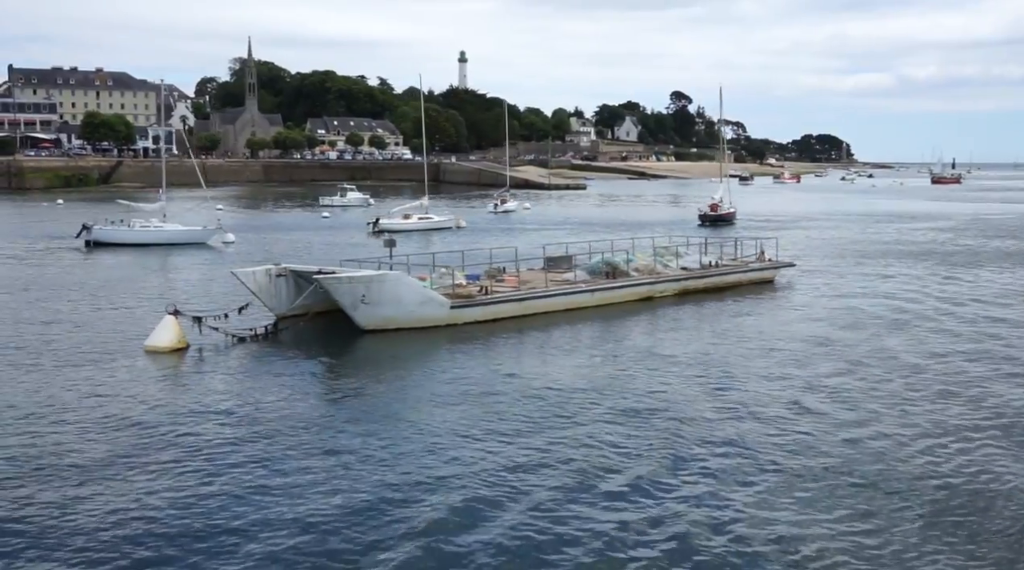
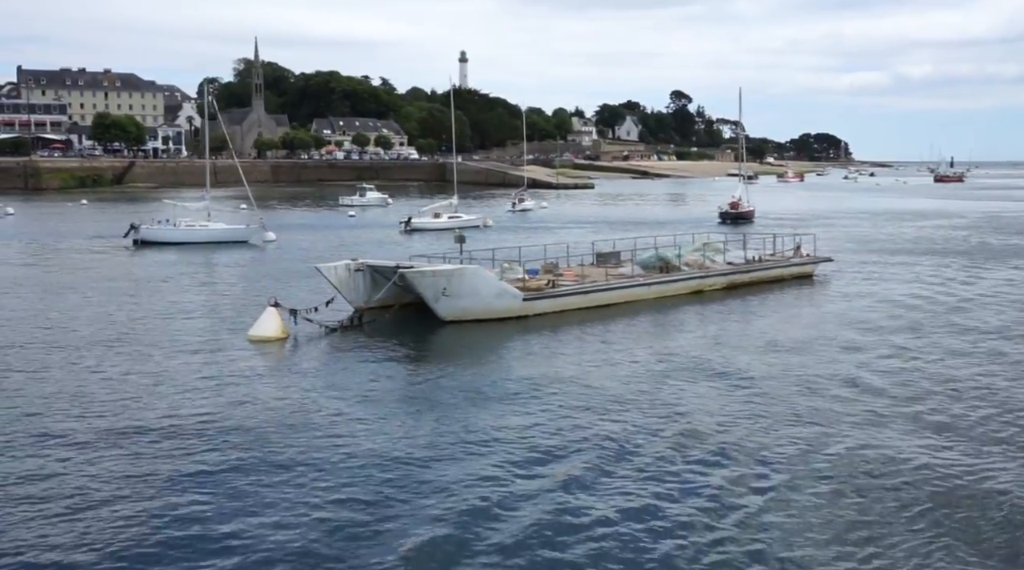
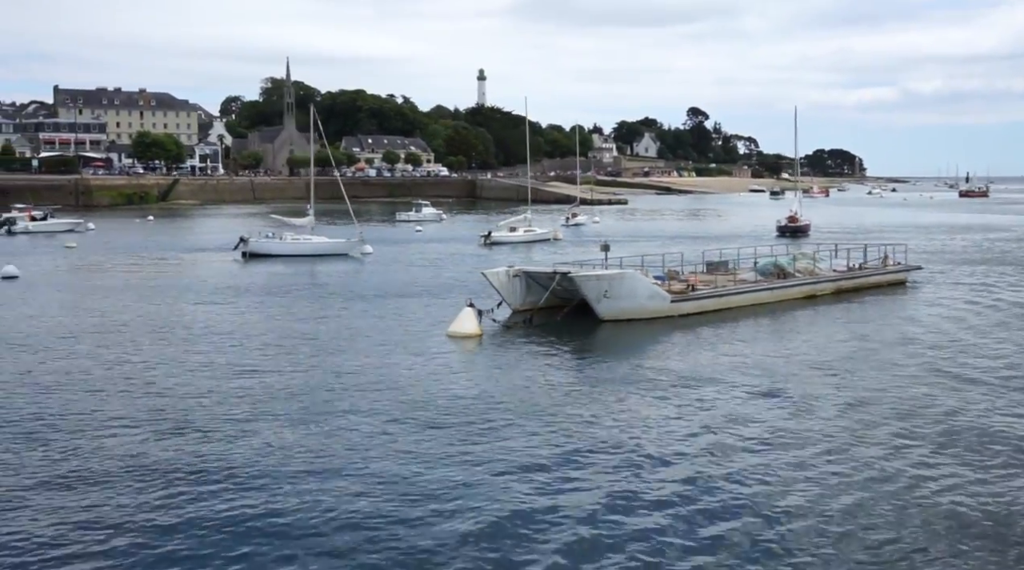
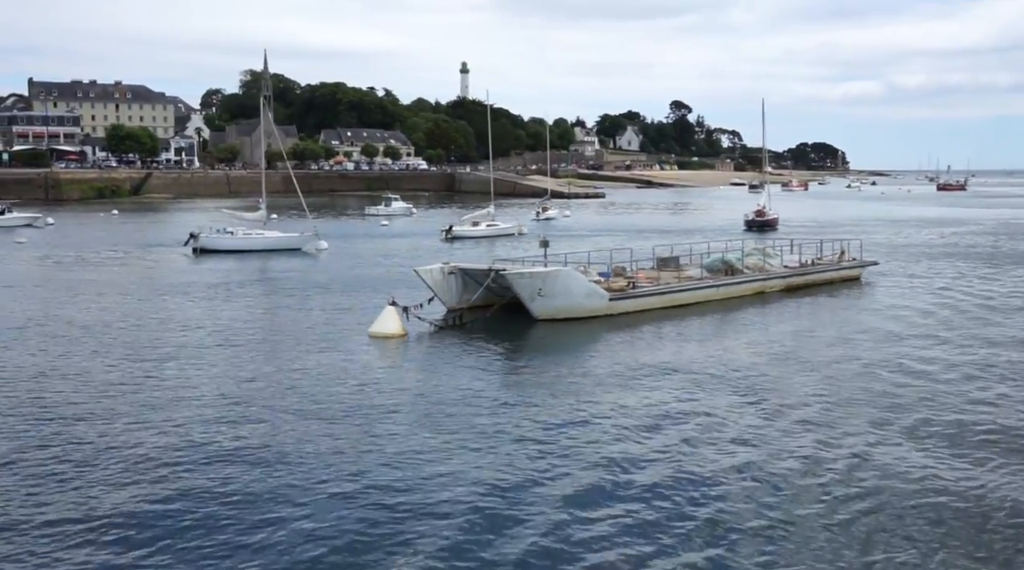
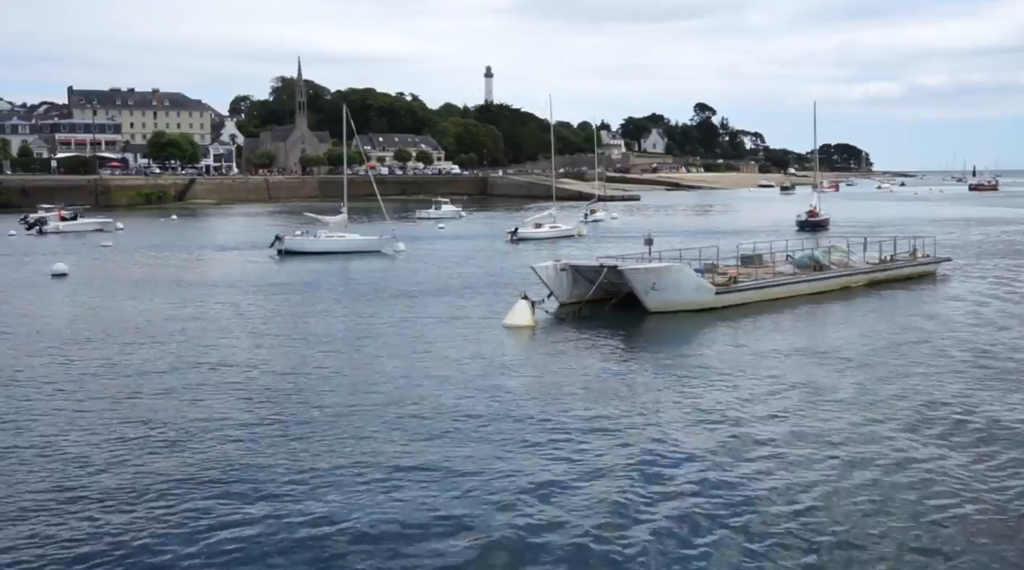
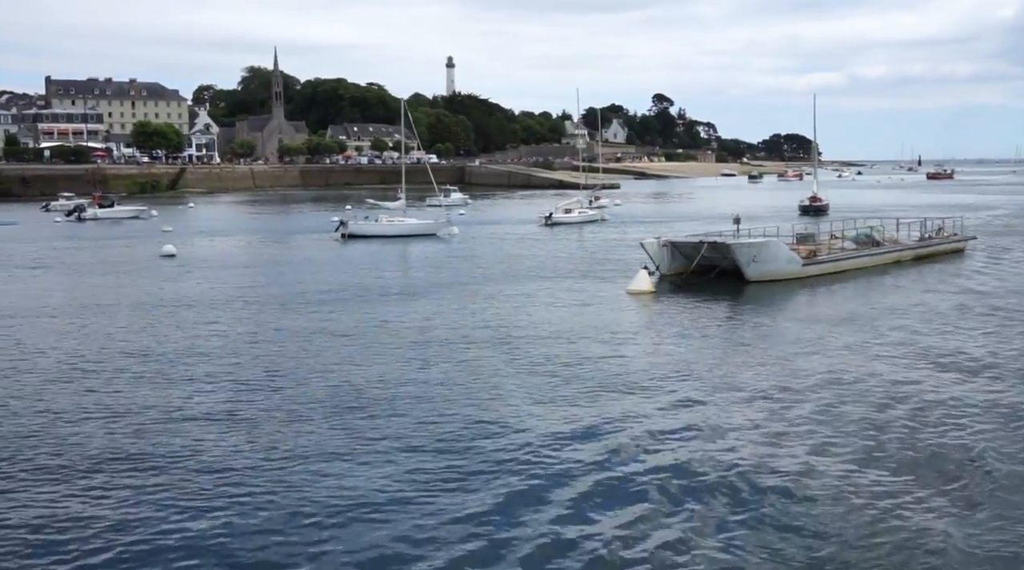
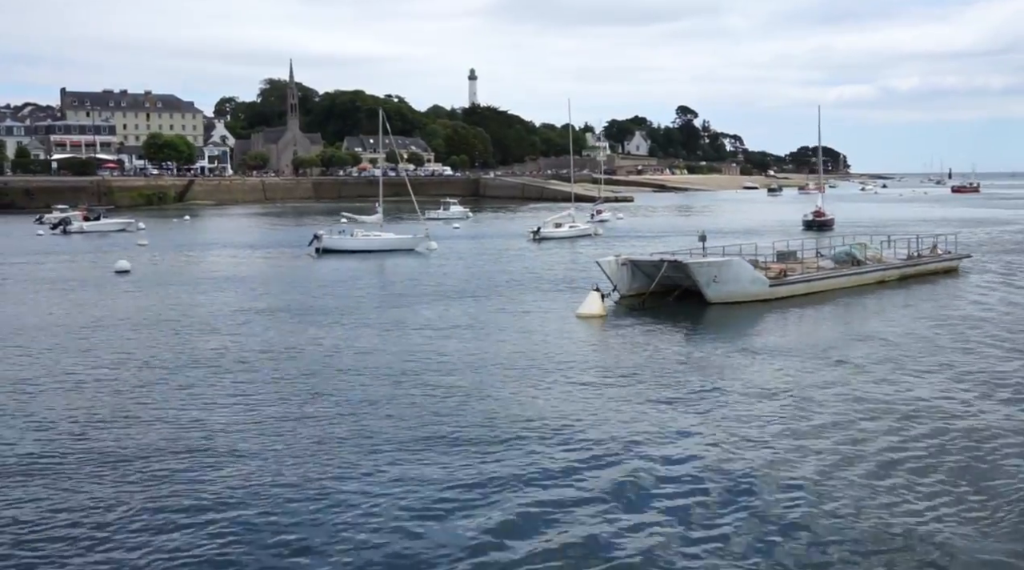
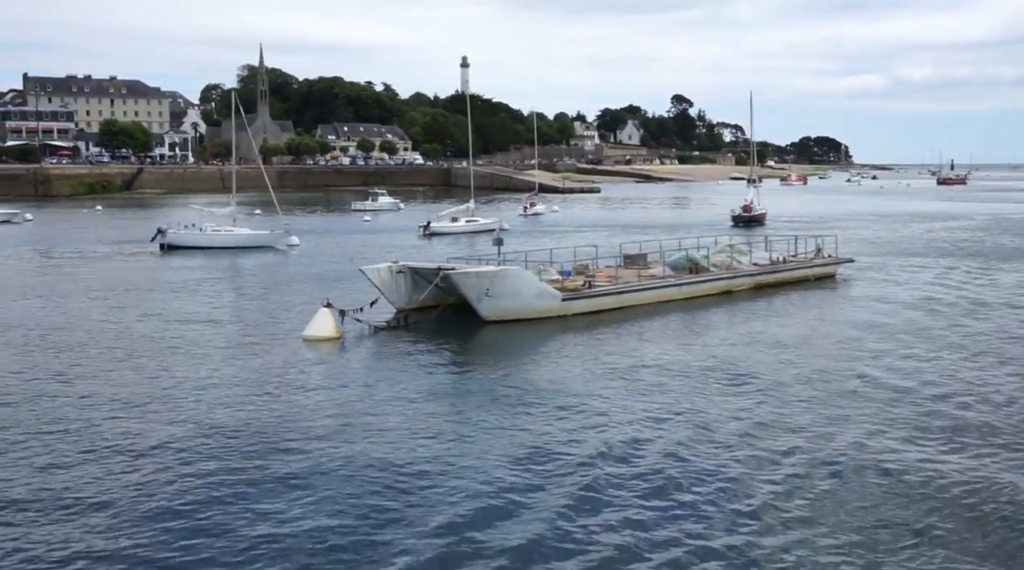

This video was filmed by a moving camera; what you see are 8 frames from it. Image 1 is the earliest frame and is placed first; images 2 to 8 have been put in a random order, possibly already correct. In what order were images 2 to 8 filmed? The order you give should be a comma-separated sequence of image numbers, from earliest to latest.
2, 8, 4, 3, 5, 7, 6
